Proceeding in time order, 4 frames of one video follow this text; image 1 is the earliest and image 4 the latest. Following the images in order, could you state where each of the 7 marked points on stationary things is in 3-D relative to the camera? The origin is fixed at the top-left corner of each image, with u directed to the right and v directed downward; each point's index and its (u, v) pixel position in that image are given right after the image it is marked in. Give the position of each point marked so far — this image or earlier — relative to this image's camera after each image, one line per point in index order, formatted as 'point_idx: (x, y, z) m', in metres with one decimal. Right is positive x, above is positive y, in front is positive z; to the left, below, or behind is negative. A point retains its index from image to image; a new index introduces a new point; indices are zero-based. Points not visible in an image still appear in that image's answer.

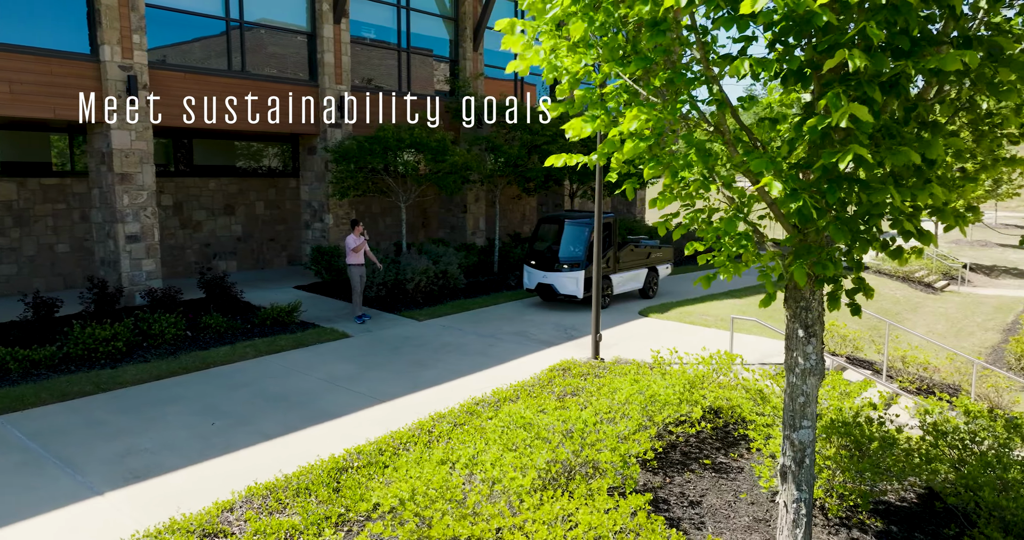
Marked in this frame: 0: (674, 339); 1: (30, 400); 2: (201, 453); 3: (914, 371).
0: (+2.8, -1.2, +11.4) m
1: (-6.2, -1.7, +8.6) m
2: (-3.3, -2.0, +7.1) m
3: (+7.1, -1.8, +11.7) m
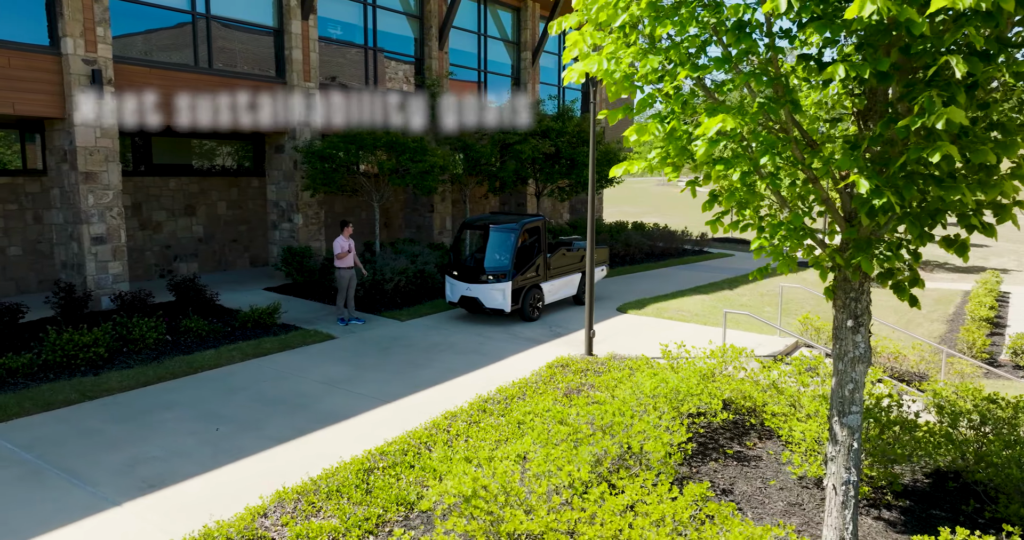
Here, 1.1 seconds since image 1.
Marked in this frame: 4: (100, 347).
0: (+2.6, -1.1, +11.6) m
1: (-6.1, -1.7, +8.1) m
2: (-3.1, -2.0, +6.9) m
3: (+6.9, -1.7, +12.3) m
4: (-6.2, -1.1, +9.9) m
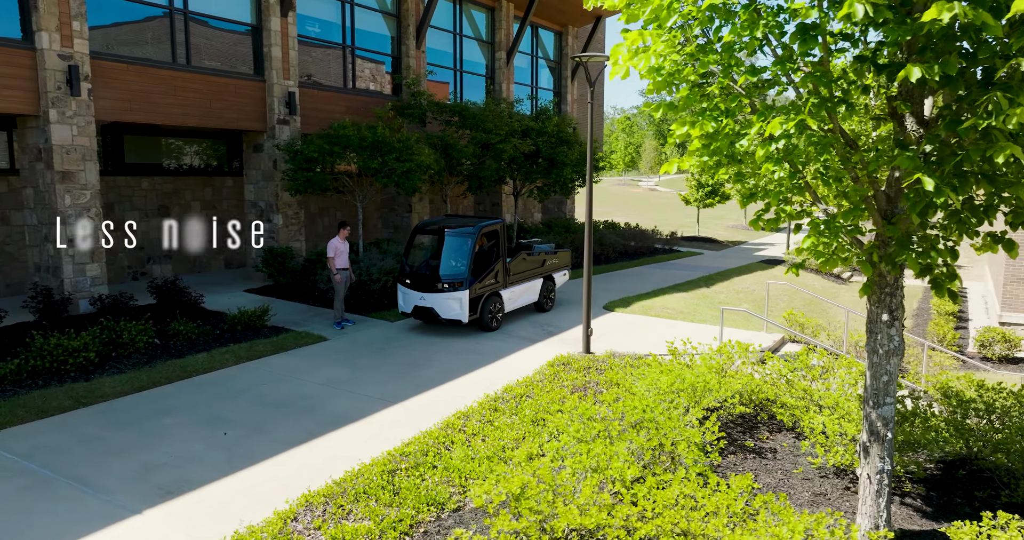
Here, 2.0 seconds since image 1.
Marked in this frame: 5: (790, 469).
0: (+2.6, -1.1, +11.8) m
1: (-6.0, -1.8, +7.8) m
2: (-2.9, -2.0, +6.8) m
3: (+6.8, -1.6, +12.7) m
4: (-6.1, -1.2, +9.6) m
5: (+2.6, -1.9, +6.2) m
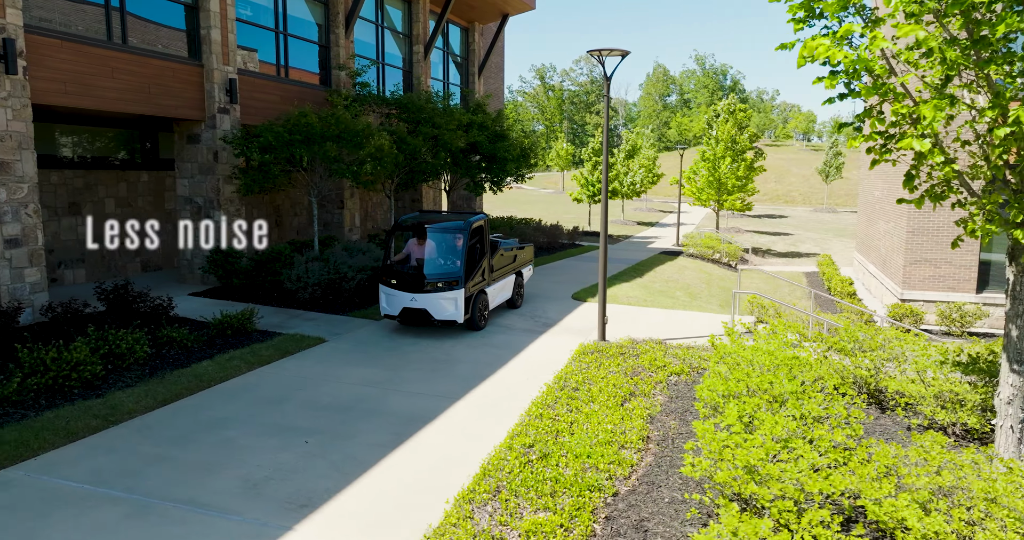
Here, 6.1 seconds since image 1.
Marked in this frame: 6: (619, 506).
0: (+2.7, -0.9, +12.3) m
1: (-4.9, -1.8, +6.8) m
2: (-1.6, -1.9, +6.3) m
3: (+6.7, -1.3, +14.0) m
4: (-5.4, -1.2, +8.5) m
5: (+3.8, -1.6, +6.8) m
6: (+0.9, -2.0, +5.6) m
